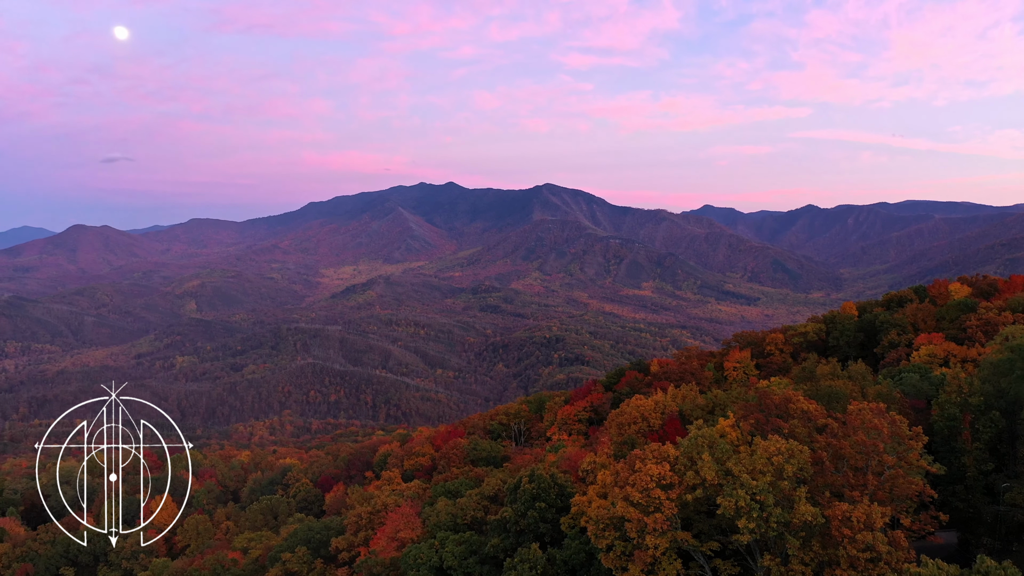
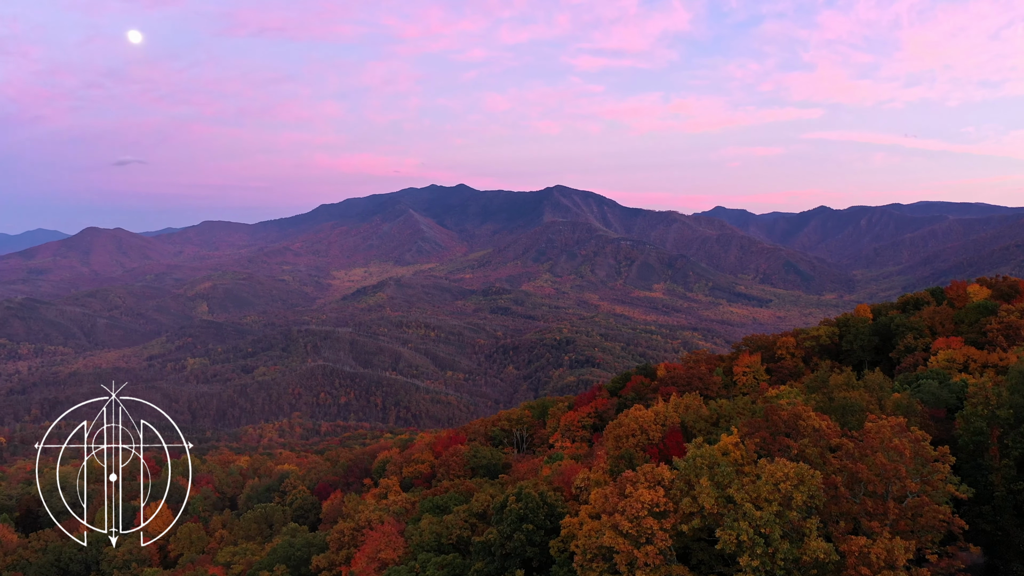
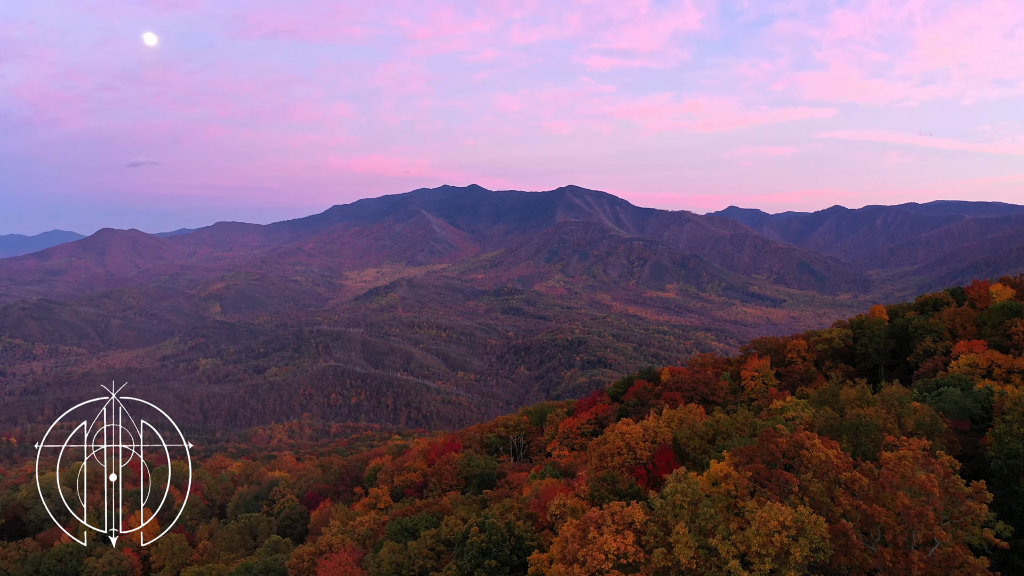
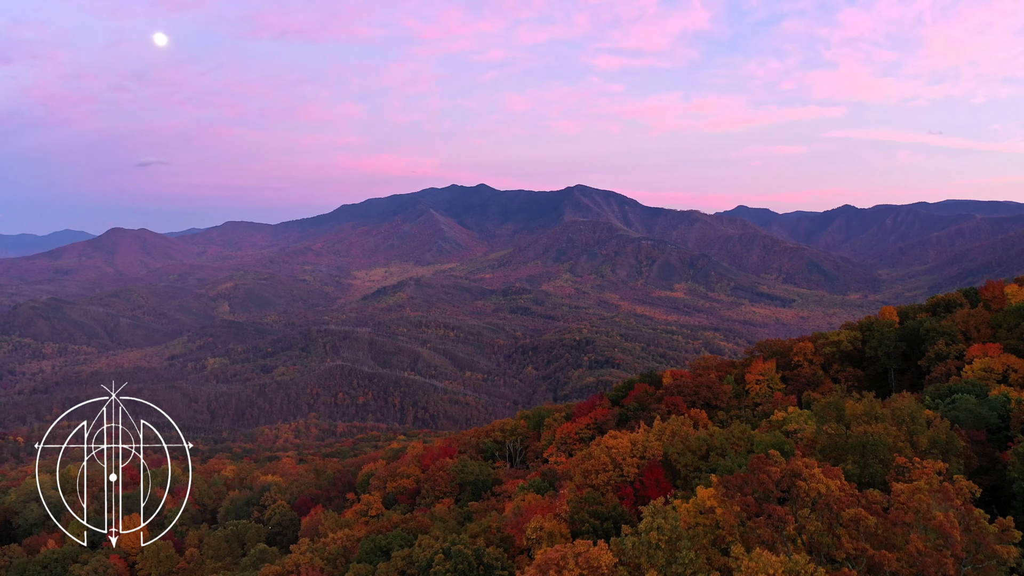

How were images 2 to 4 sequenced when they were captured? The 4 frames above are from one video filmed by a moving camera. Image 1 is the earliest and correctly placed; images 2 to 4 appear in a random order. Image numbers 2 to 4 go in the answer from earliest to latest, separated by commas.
2, 3, 4
